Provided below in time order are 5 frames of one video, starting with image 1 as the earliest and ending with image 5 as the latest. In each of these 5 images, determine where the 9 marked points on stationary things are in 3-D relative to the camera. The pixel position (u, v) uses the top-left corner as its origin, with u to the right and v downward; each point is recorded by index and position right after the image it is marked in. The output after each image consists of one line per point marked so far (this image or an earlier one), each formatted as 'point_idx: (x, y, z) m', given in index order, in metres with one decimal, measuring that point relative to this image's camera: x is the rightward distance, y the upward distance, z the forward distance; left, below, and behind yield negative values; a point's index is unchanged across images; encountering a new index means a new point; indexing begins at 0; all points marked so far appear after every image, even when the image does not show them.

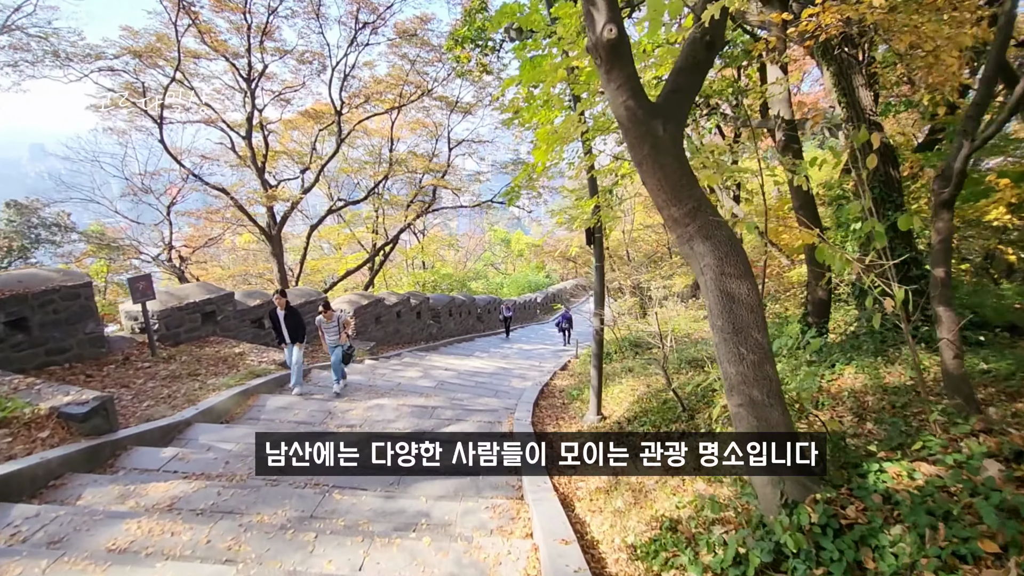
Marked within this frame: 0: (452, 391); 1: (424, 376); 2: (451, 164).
0: (-0.8, -1.4, +6.3) m
1: (-1.3, -1.4, +7.2) m
2: (-2.1, +4.3, +16.4) m
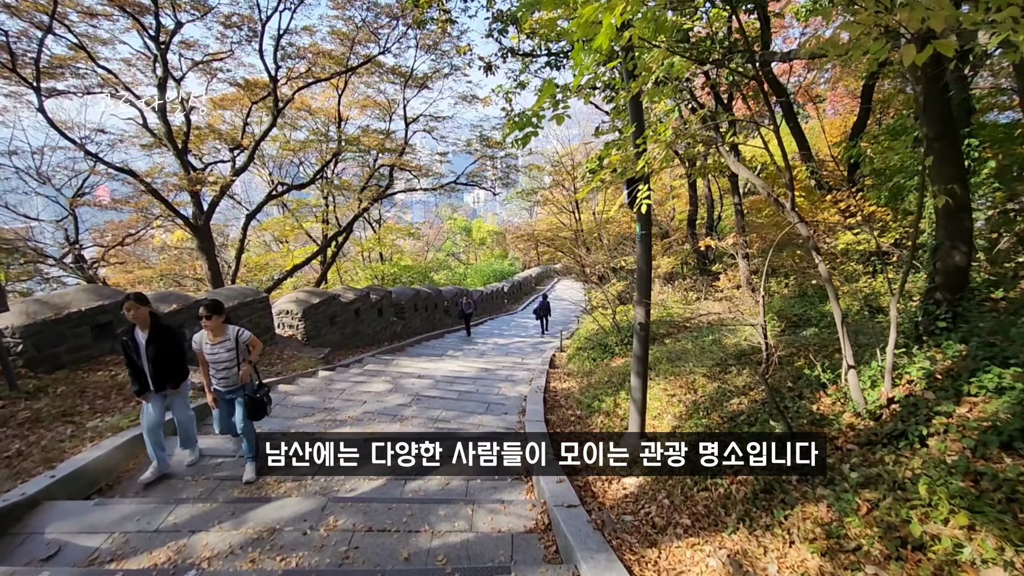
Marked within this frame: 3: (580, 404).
0: (-0.8, -1.3, +4.9) m
1: (-1.4, -1.3, +5.8) m
2: (-3.3, +4.5, +14.8) m
3: (+0.7, -1.2, +4.8) m
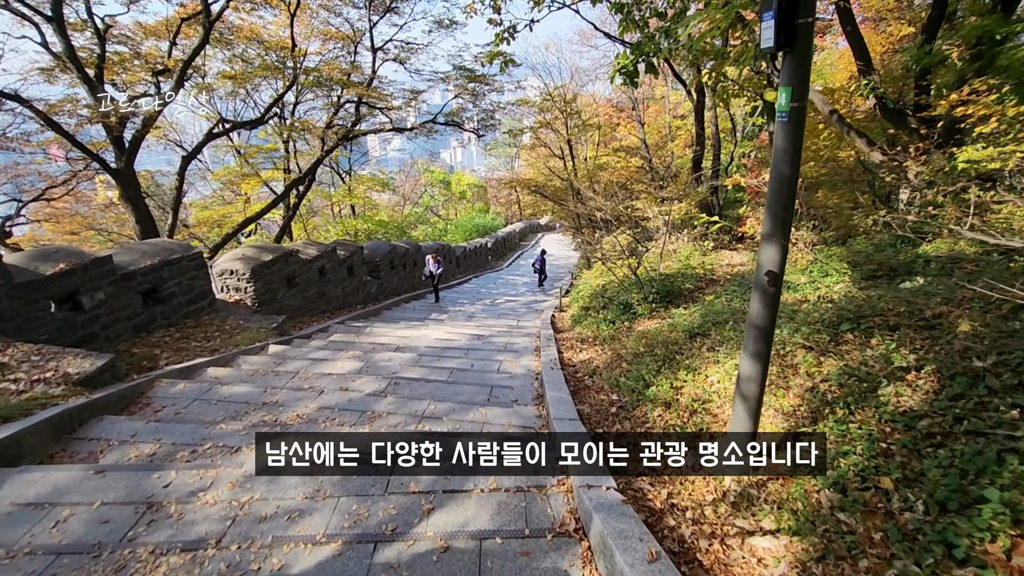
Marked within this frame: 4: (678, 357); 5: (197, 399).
0: (-0.7, -0.8, +3.6) m
1: (-1.4, -0.8, +4.4) m
2: (-3.7, +5.8, +12.8) m
3: (+0.8, -0.8, +3.5) m
4: (+1.3, -0.6, +3.7) m
5: (-2.3, -0.8, +3.5) m
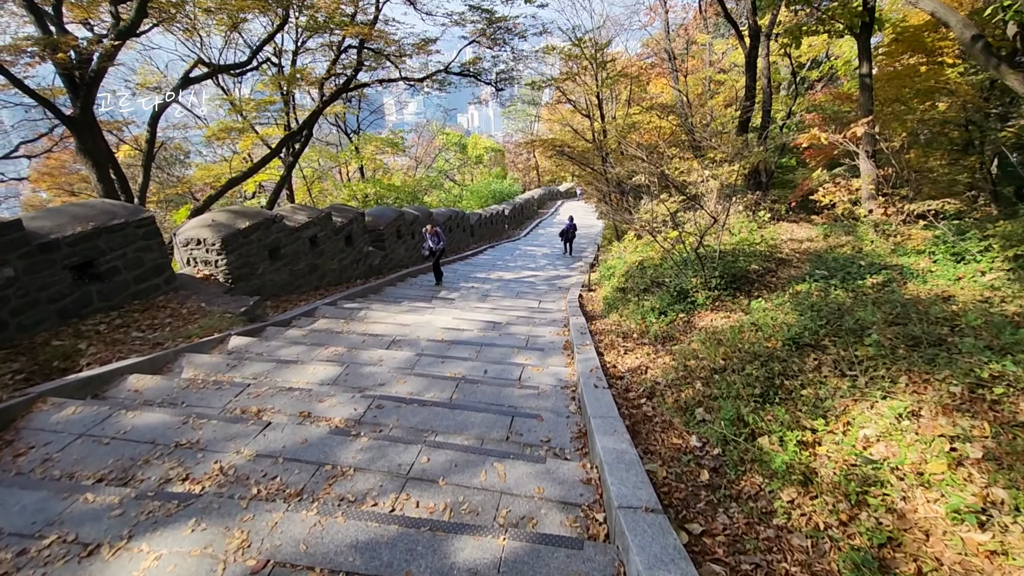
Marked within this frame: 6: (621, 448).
0: (-0.6, -0.8, +2.5) m
1: (-1.2, -0.6, +3.3) m
2: (-3.2, +6.5, +11.3) m
3: (+1.0, -0.7, +2.4) m
4: (+1.5, -0.5, +2.5) m
5: (-2.2, -0.7, +2.4) m
6: (+0.5, -0.8, +2.2) m
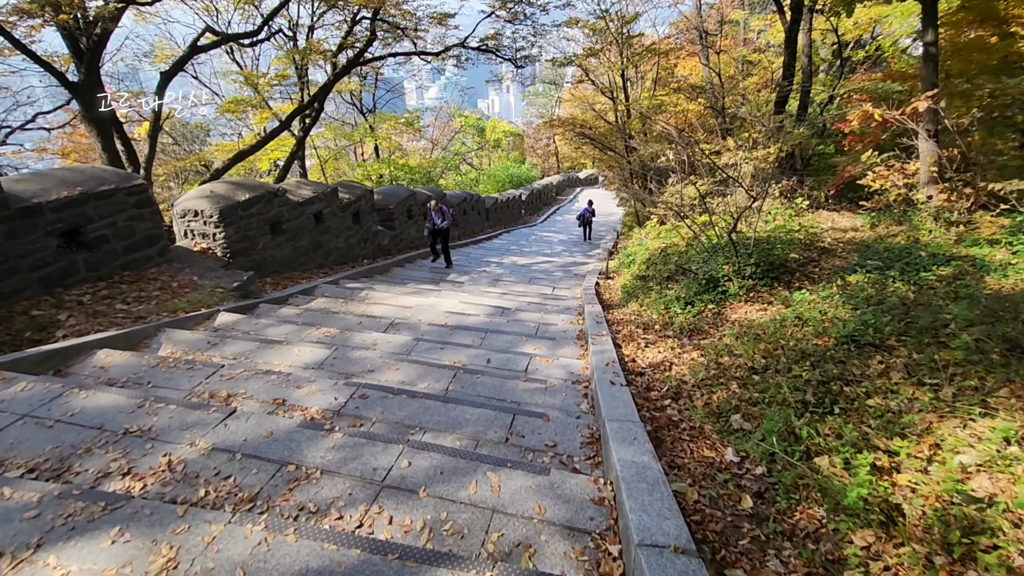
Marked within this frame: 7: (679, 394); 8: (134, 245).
0: (-0.6, -0.7, +2.1) m
1: (-1.2, -0.5, +3.0) m
2: (-2.6, +6.9, +10.8) m
3: (+1.0, -0.7, +2.0) m
4: (+1.5, -0.5, +2.1) m
5: (-2.2, -0.6, +2.1) m
6: (+0.5, -0.7, +1.8) m
7: (+0.9, -0.6, +2.6) m
8: (-3.6, +0.4, +4.5) m
